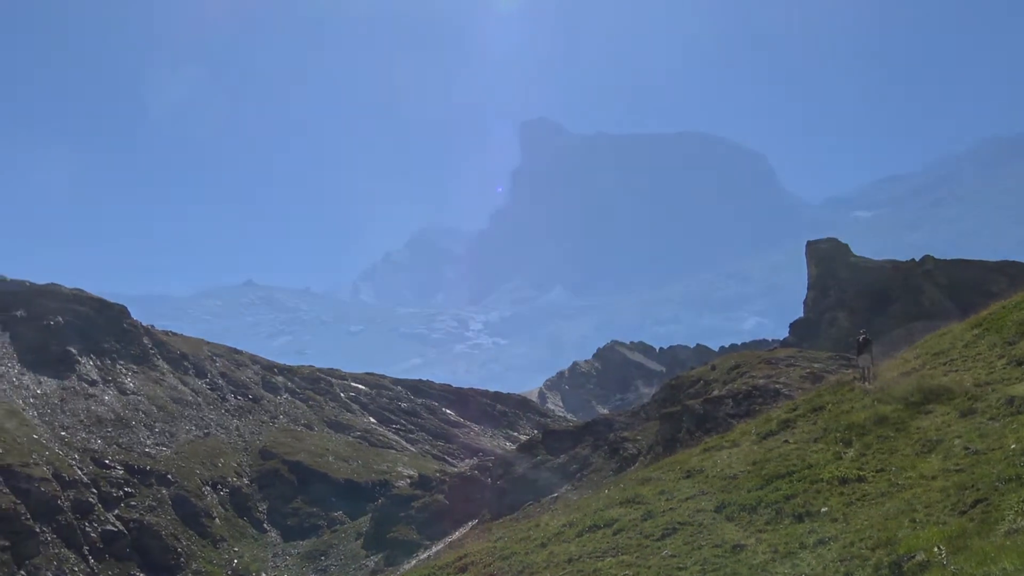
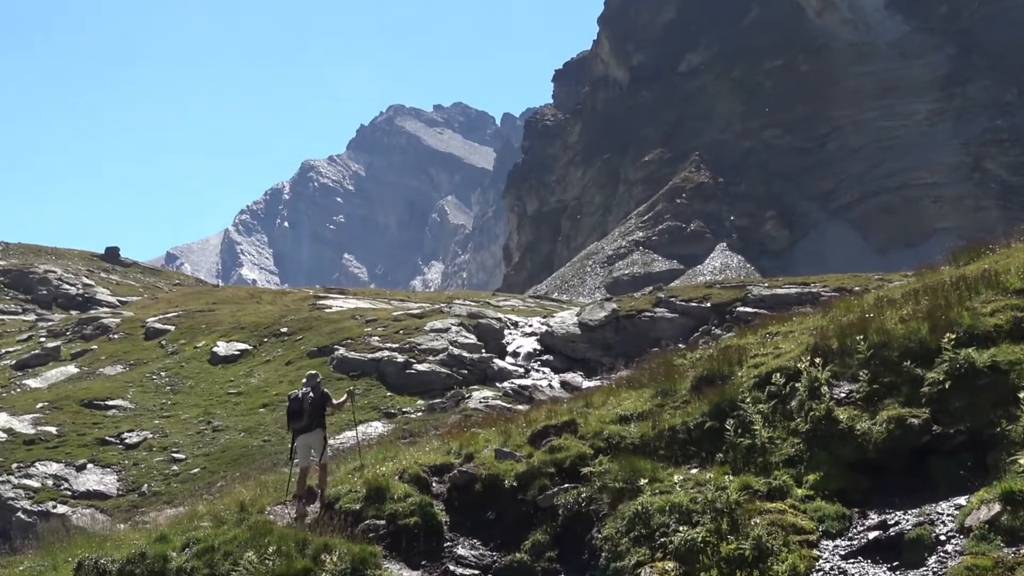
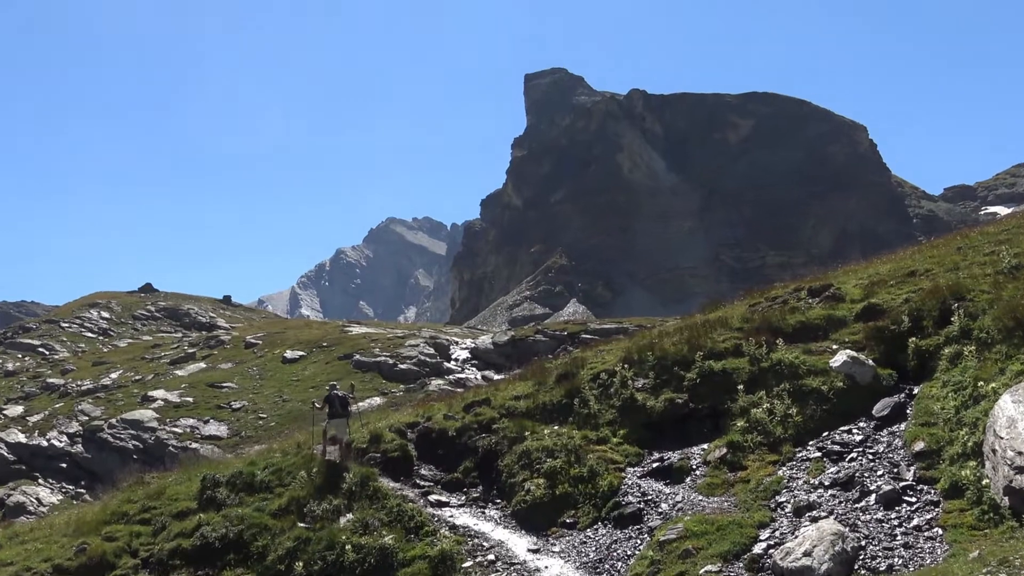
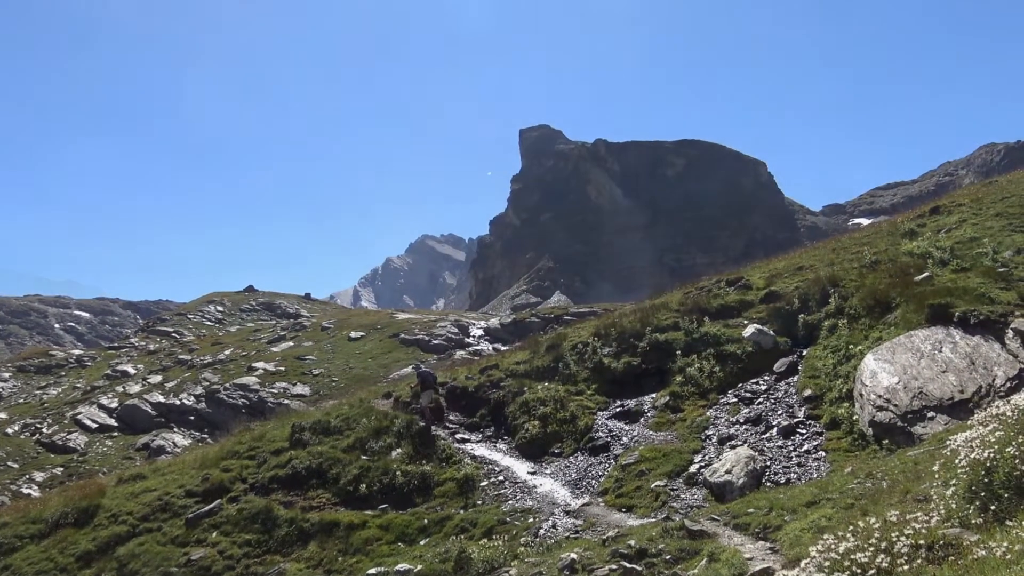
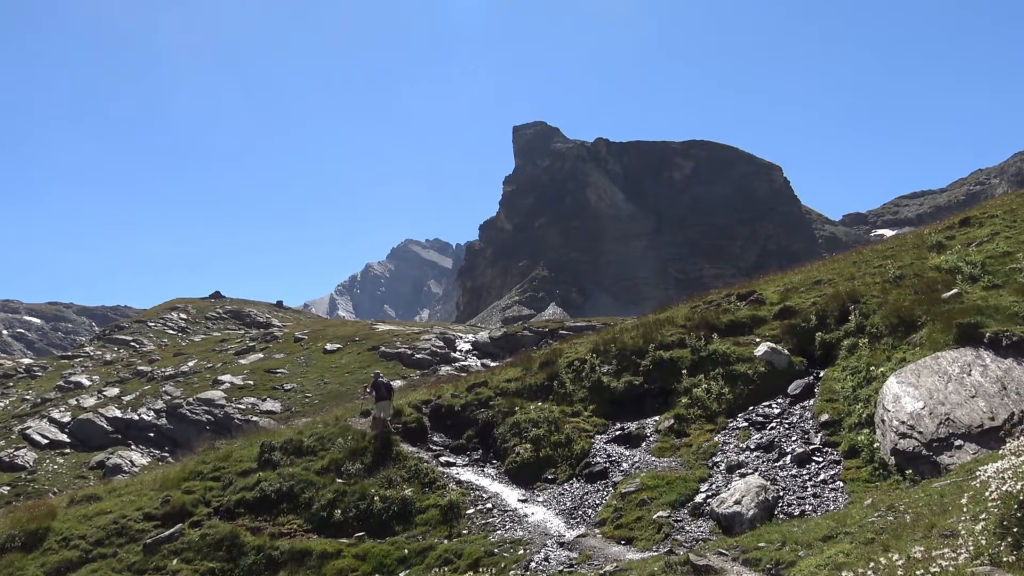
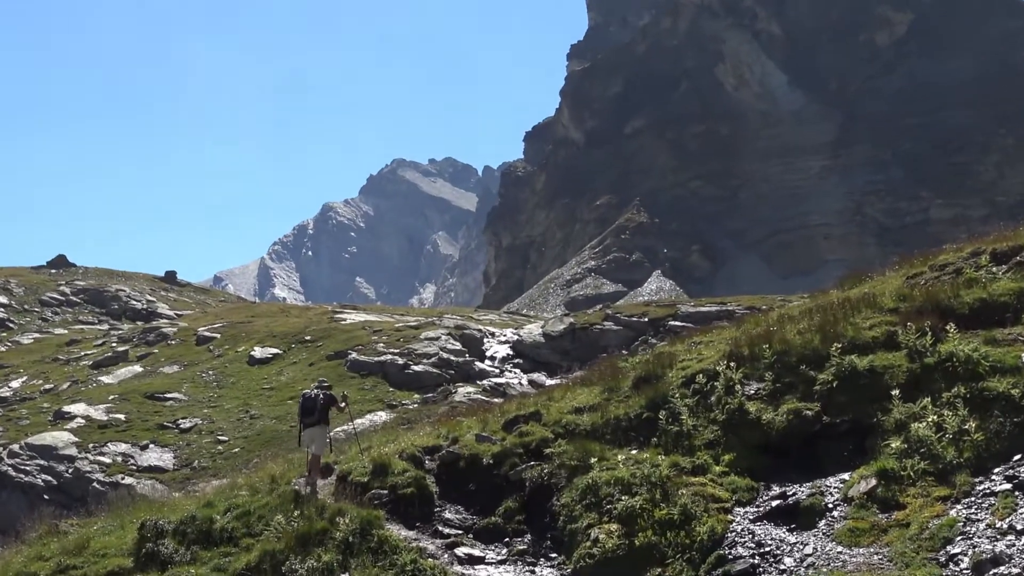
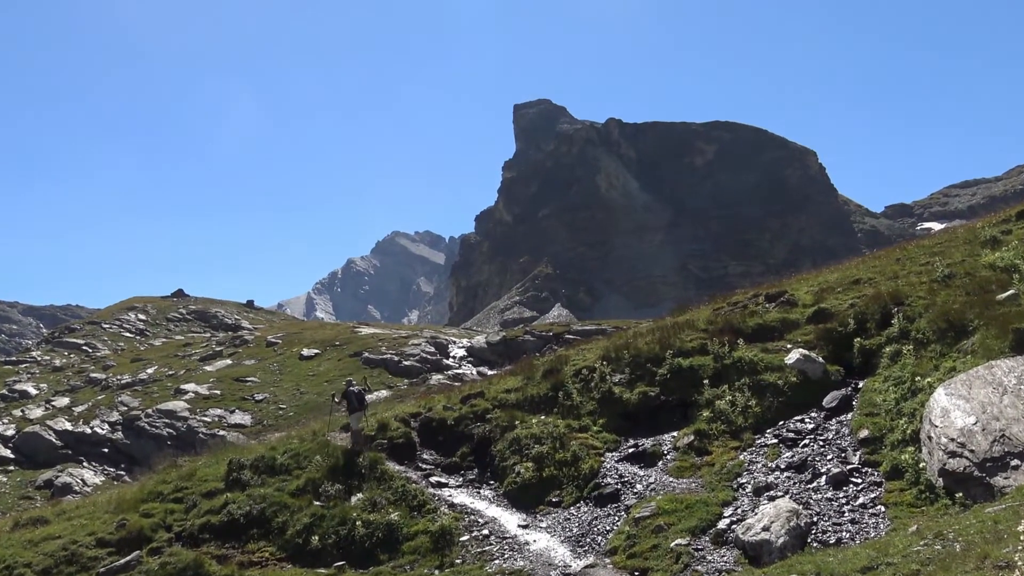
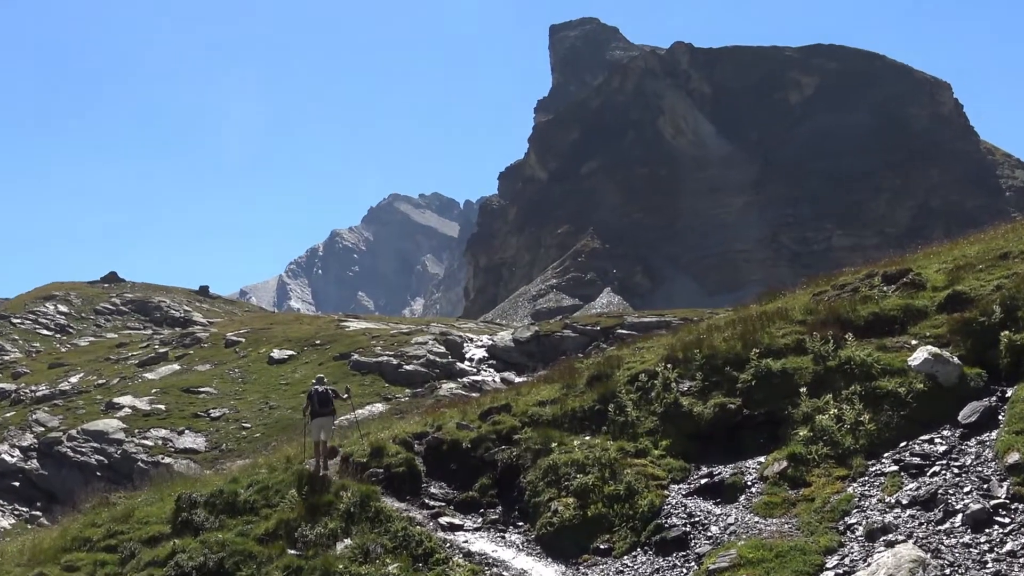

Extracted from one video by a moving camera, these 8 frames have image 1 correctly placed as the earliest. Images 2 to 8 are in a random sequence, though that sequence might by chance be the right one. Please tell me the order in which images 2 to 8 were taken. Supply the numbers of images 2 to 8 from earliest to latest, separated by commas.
4, 5, 7, 3, 8, 6, 2
